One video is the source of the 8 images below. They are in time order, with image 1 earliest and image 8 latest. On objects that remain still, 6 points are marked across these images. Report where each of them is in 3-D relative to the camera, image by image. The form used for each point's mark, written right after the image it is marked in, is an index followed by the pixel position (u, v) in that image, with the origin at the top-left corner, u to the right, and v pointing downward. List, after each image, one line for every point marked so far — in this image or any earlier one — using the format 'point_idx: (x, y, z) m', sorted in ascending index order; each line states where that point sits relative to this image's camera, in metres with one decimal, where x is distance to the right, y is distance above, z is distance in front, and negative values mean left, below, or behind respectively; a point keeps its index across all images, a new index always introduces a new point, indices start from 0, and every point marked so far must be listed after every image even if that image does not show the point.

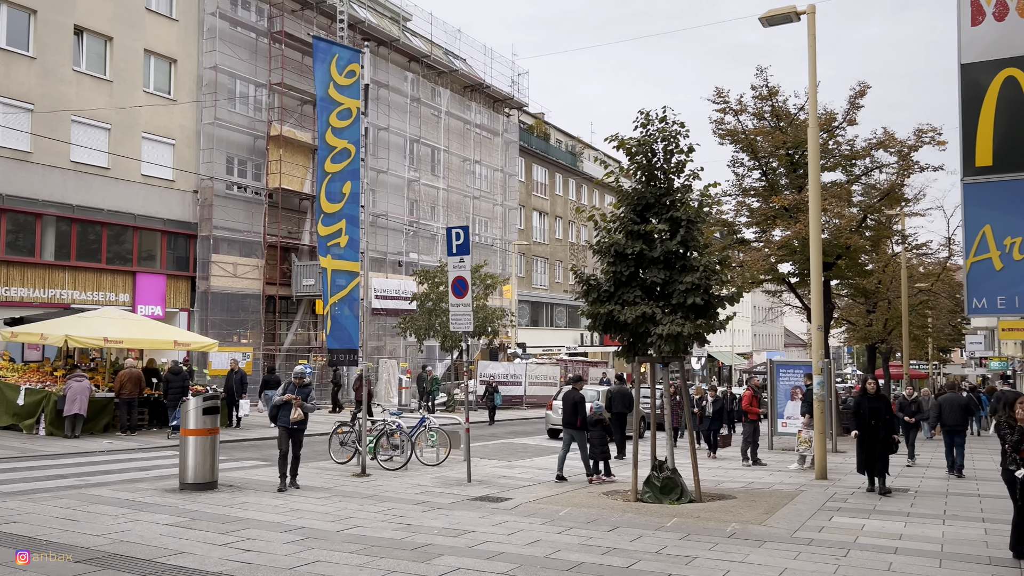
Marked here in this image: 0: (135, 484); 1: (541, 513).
0: (-5.2, -2.7, +11.5) m
1: (+0.3, -2.7, +9.9) m
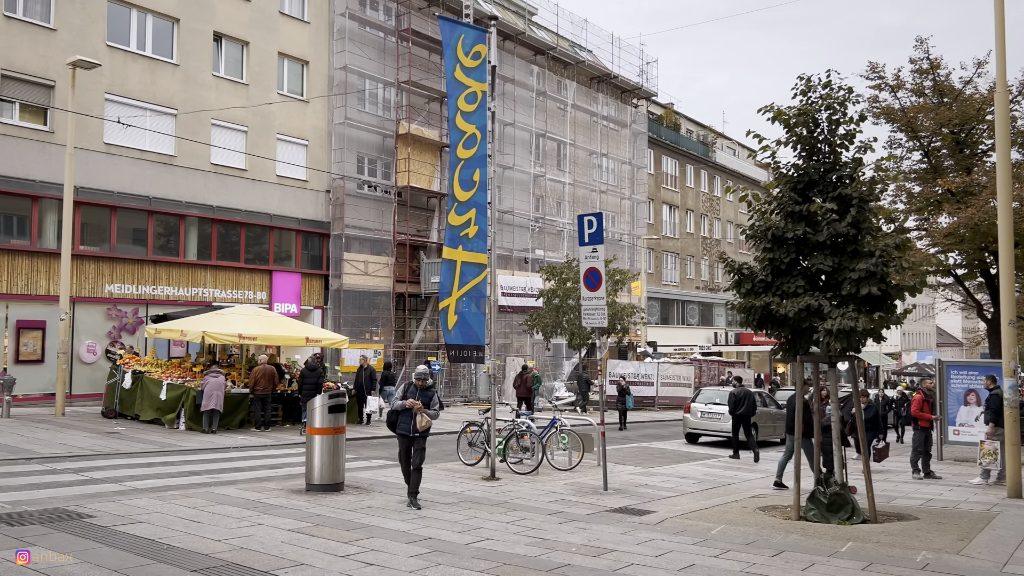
0: (-3.4, -2.6, +11.2) m
1: (+1.9, -2.6, +8.8) m
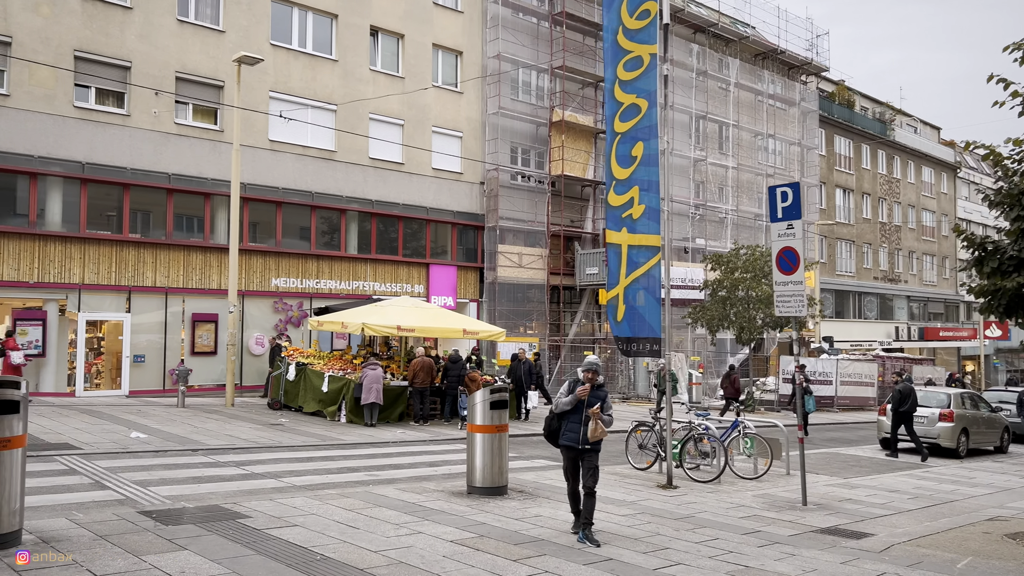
0: (-1.1, -2.5, +10.5) m
1: (+3.6, -2.4, +7.2) m
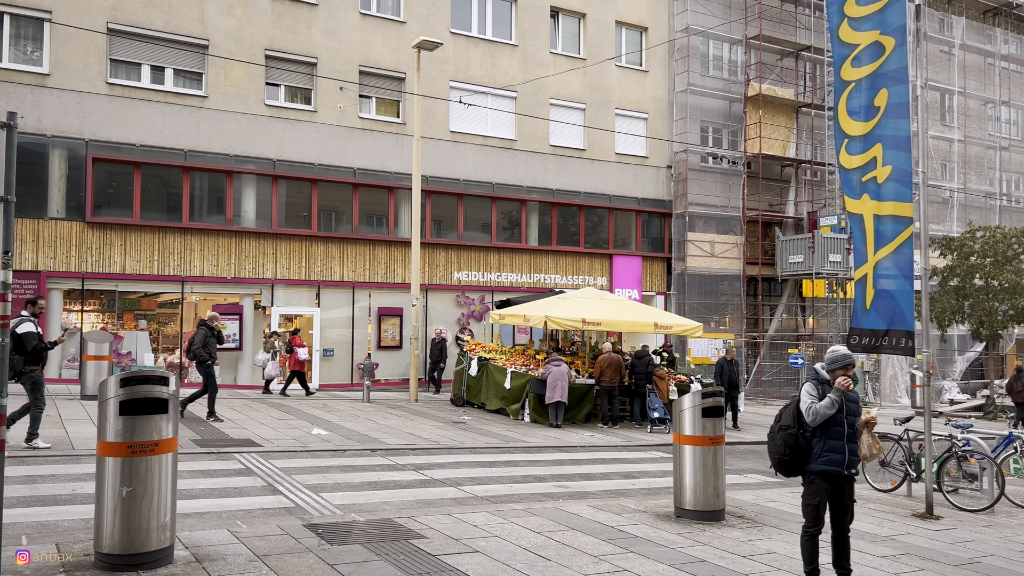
0: (+1.1, -2.3, +9.0) m
1: (+5.1, -2.2, +4.8) m
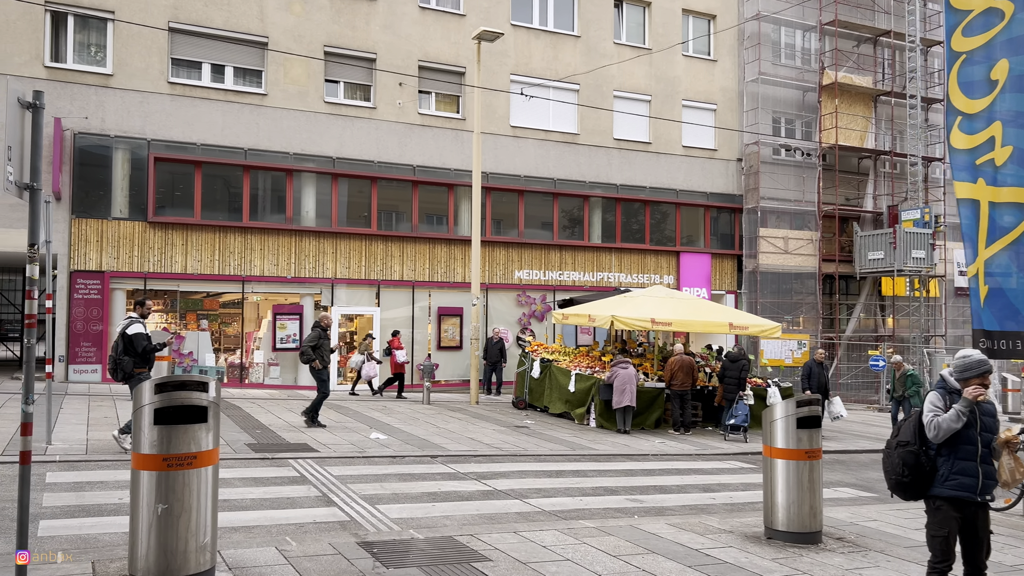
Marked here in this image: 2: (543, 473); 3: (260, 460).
0: (+1.8, -2.3, +8.2) m
1: (+5.5, -2.1, +3.7) m
2: (+0.4, -2.3, +10.3) m
3: (-3.0, -2.1, +10.0) m
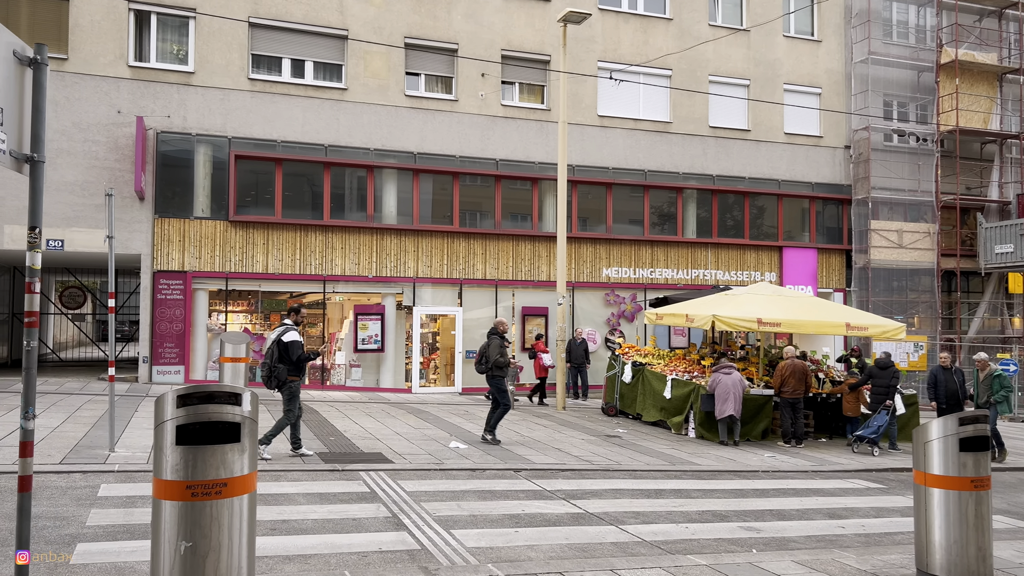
0: (+2.6, -2.2, +6.9) m
1: (+5.8, -2.1, +2.1) m
2: (+1.4, -2.2, +9.1) m
3: (-2.0, -2.0, +9.2) m
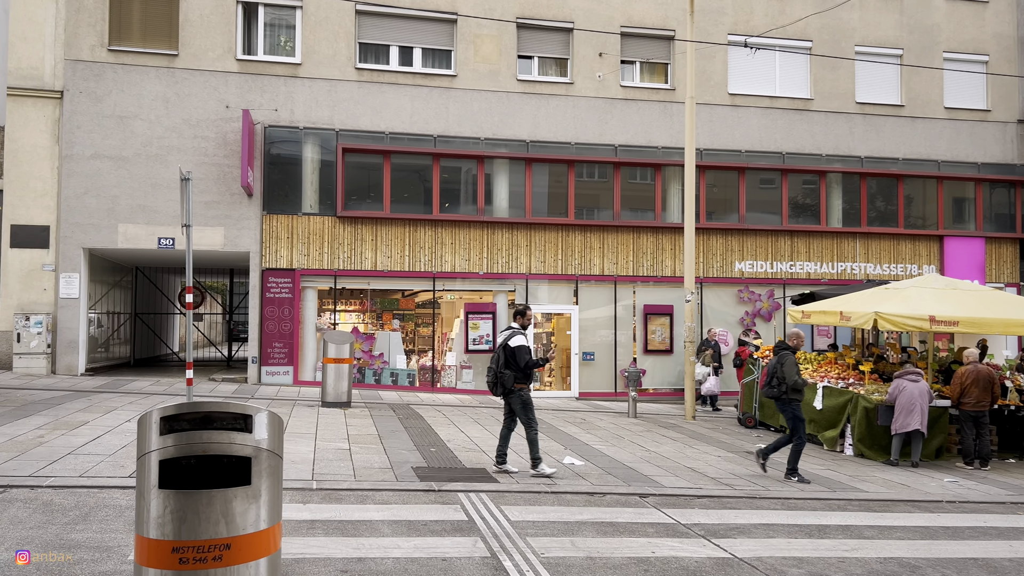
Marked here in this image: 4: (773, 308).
0: (+3.4, -2.1, +5.0) m
1: (+5.9, -1.9, -0.2) m
2: (+2.5, -2.1, +7.4) m
3: (-0.8, -2.0, +7.9) m
4: (+6.1, -0.5, +19.6) m
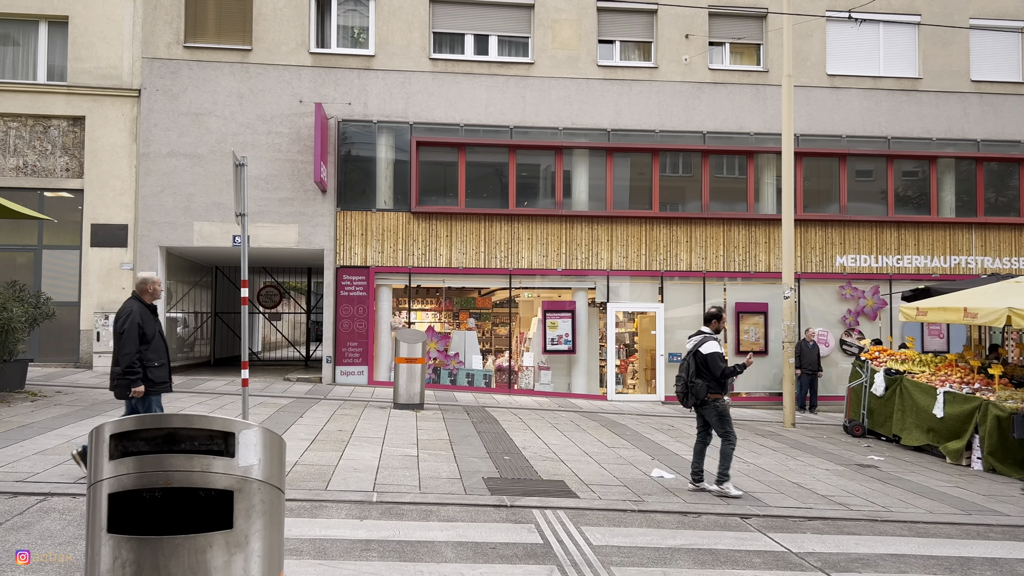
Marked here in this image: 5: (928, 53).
0: (+3.8, -2.0, +3.8) m
1: (+5.8, -1.8, -1.7) m
2: (+3.2, -2.1, +6.2) m
3: (-0.1, -1.9, +7.1) m
4: (+7.9, -0.4, +18.1) m
5: (+9.2, +5.2, +18.5) m
